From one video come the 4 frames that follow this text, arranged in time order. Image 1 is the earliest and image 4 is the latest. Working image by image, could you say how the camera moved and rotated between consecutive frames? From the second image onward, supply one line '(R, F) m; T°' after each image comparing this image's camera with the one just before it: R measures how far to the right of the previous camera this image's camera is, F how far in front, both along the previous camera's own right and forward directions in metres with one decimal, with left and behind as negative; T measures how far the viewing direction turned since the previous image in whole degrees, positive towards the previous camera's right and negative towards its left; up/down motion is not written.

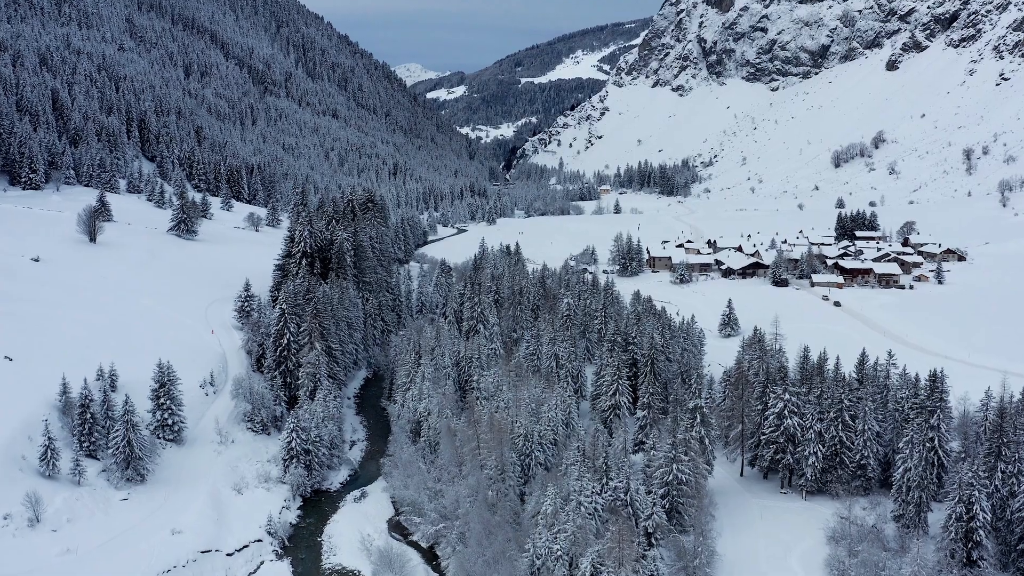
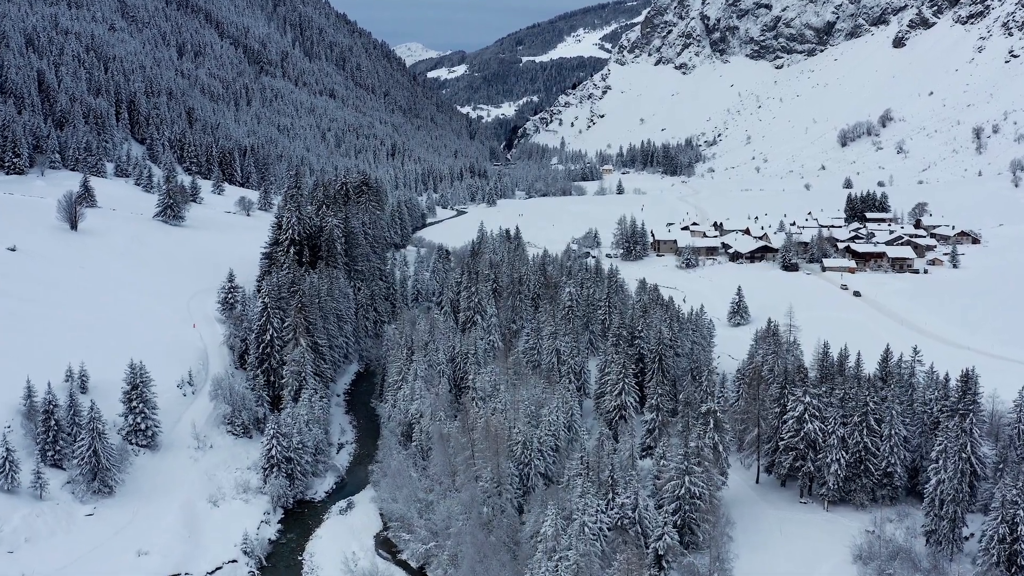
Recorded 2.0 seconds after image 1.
(+0.4, +4.2) m; 0°
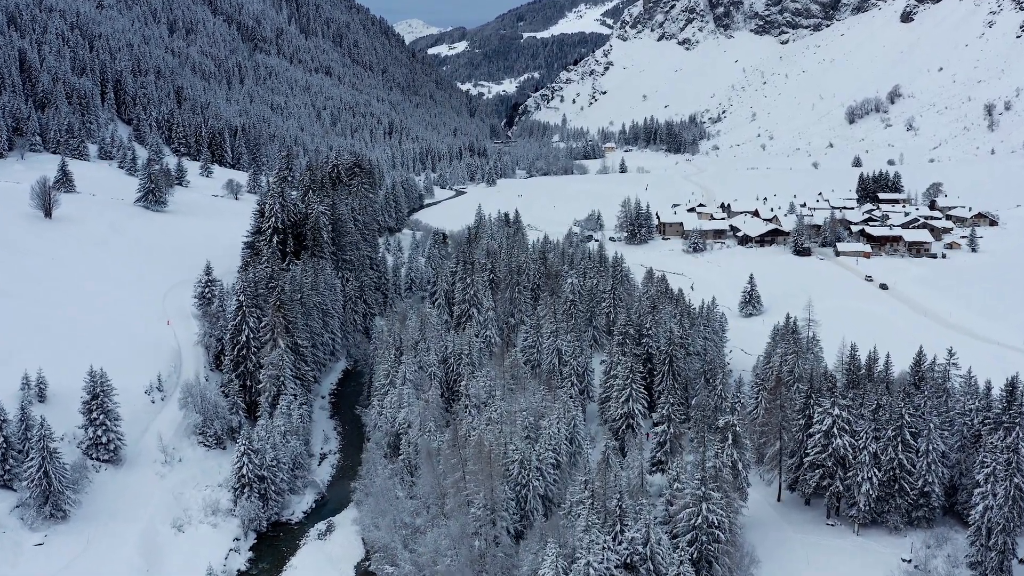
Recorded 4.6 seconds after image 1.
(+0.4, +4.9) m; 0°
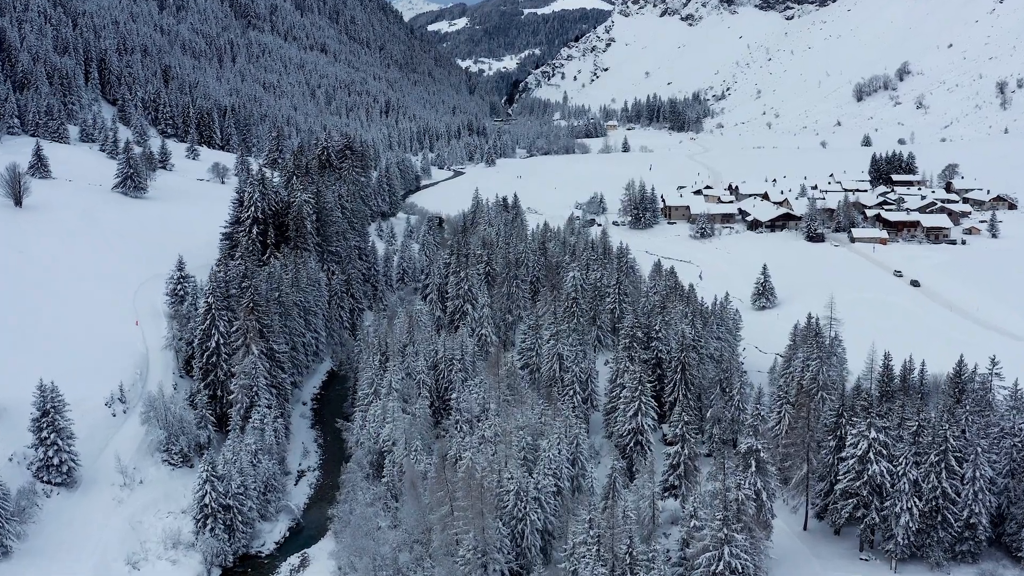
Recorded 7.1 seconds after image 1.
(+0.4, +5.0) m; 0°
